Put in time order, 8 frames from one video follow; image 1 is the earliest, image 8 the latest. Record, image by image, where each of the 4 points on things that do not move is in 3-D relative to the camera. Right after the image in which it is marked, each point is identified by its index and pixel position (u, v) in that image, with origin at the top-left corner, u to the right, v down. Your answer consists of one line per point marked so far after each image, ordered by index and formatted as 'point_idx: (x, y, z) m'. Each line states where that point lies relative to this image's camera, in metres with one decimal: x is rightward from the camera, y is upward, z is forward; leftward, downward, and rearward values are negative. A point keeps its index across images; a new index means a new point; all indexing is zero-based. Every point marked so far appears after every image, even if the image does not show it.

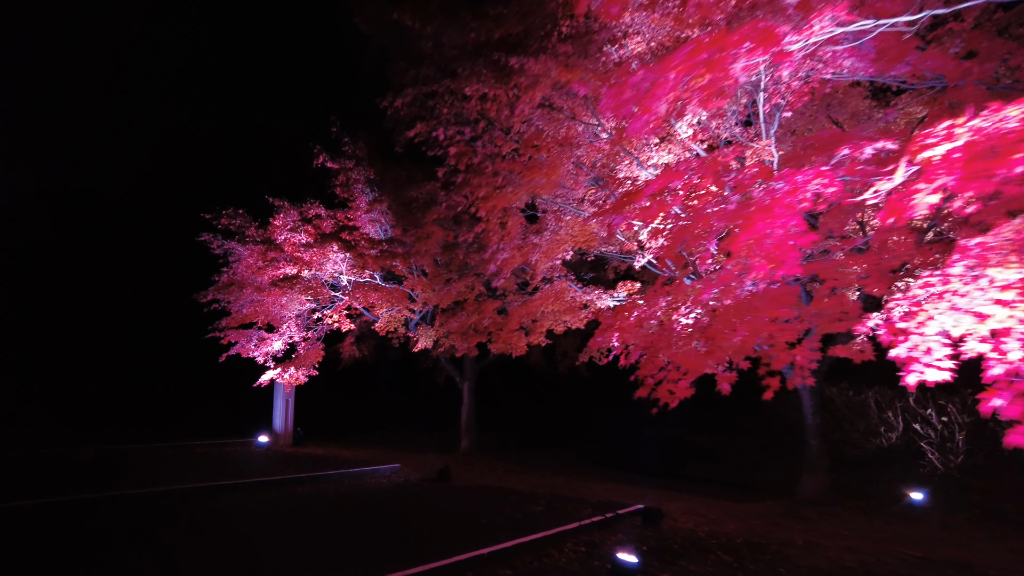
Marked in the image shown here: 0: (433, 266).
0: (-1.8, +0.5, +13.5) m
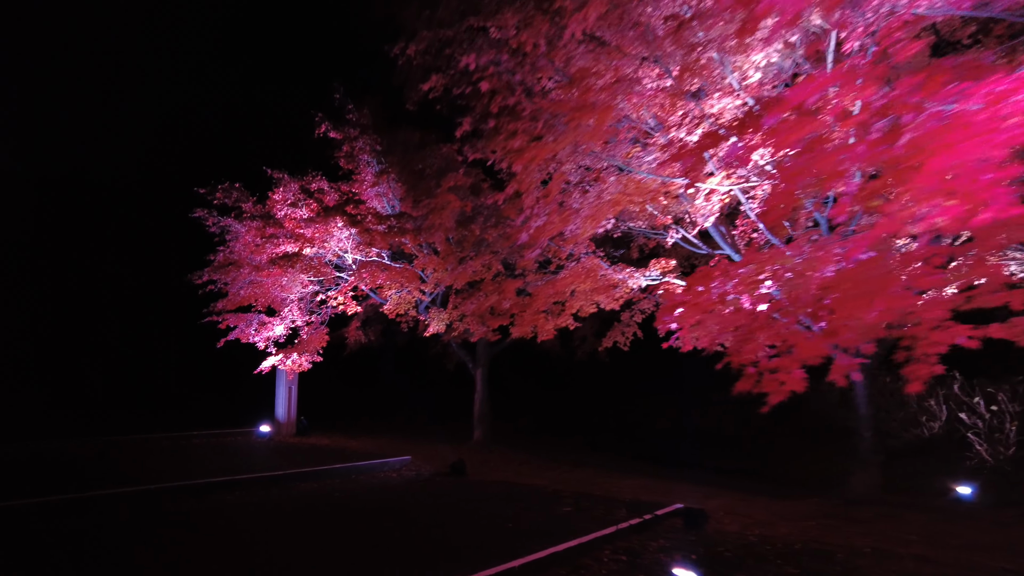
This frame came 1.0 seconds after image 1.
0: (-1.3, +0.9, +12.4) m
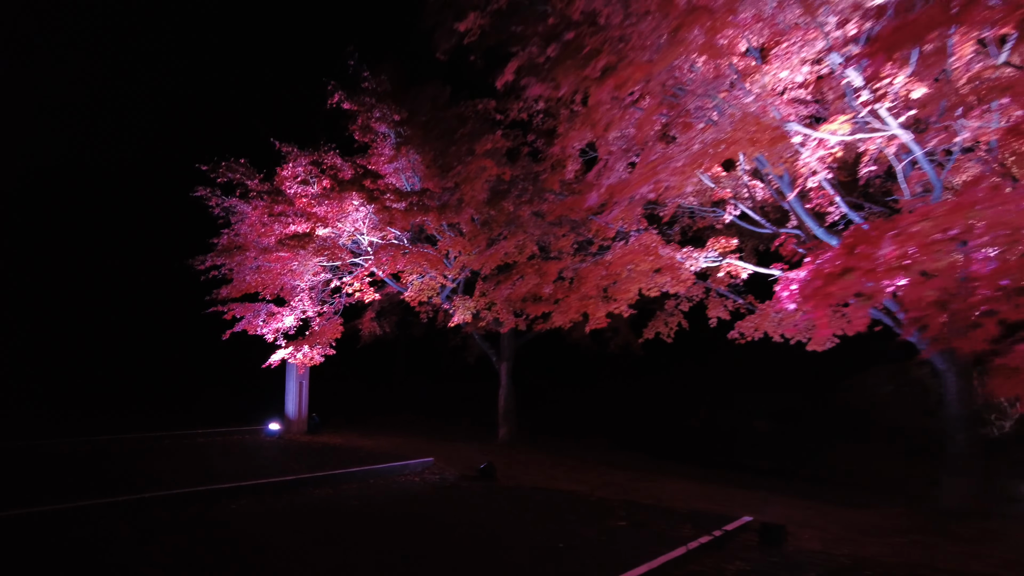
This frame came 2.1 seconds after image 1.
0: (-0.7, +1.2, +11.1) m
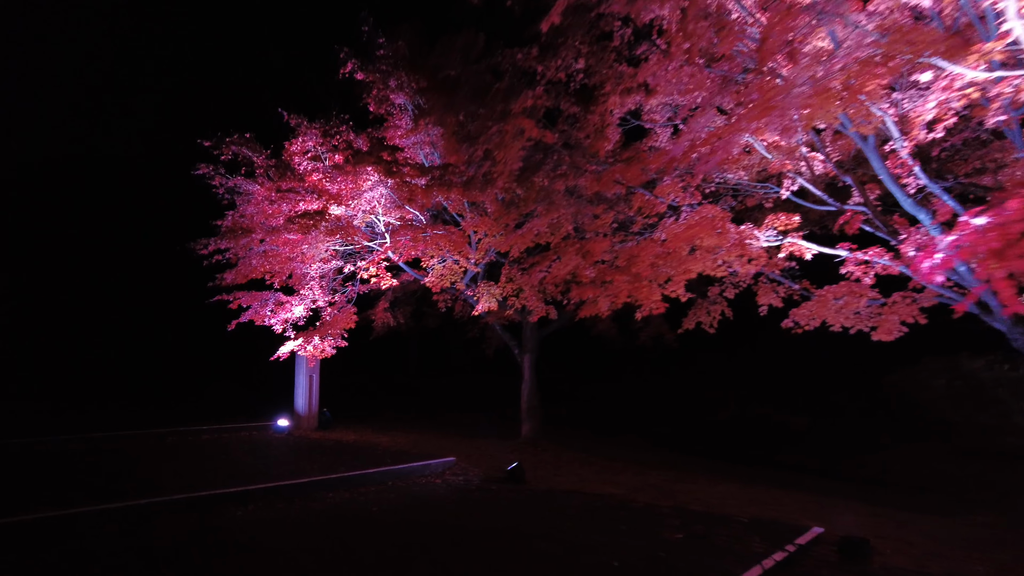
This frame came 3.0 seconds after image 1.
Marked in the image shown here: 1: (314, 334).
0: (-0.2, +1.4, +10.0) m
1: (-4.2, -1.0, +12.9) m
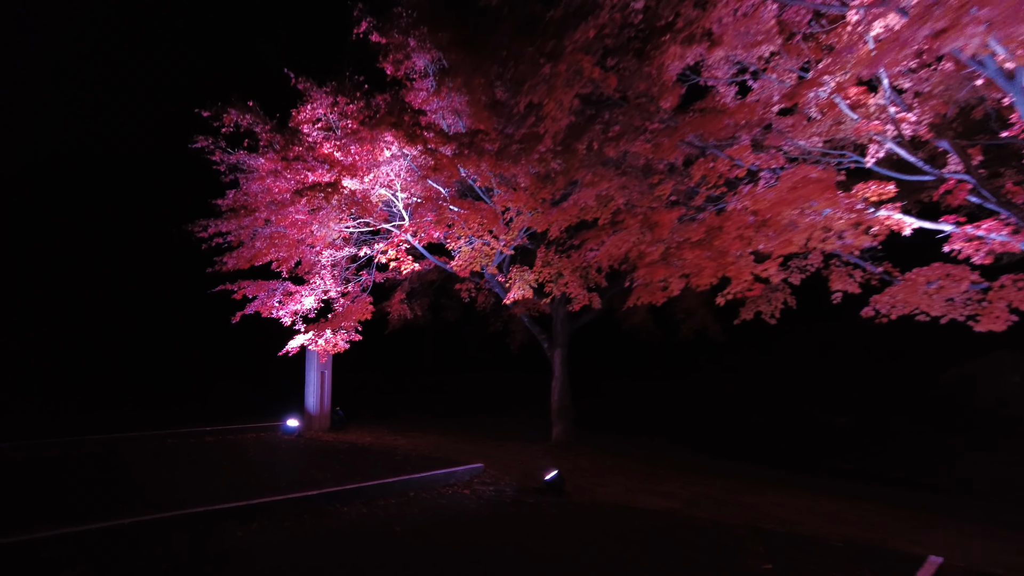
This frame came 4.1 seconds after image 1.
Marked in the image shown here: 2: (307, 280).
0: (+0.4, +1.7, +8.7) m
1: (-3.6, -0.8, +11.7) m
2: (-4.0, +0.2, +11.9) m
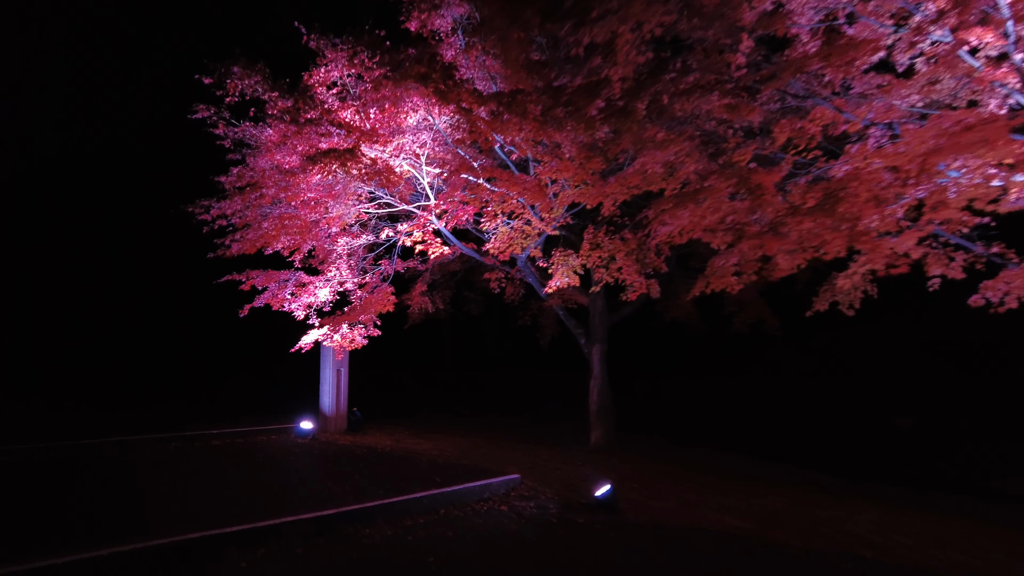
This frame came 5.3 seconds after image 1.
0: (+1.0, +1.9, +7.4) m
1: (-3.0, -0.6, +10.5) m
2: (-3.4, +0.4, +10.7) m
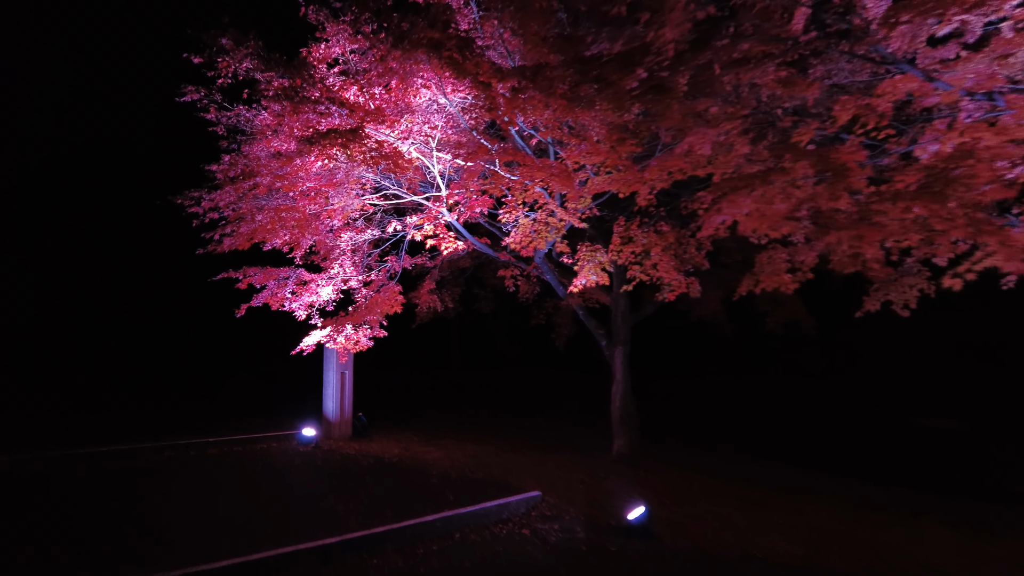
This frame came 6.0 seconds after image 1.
0: (+1.3, +1.9, +6.5) m
1: (-2.7, -0.5, +9.7) m
2: (-3.1, +0.4, +9.9) m
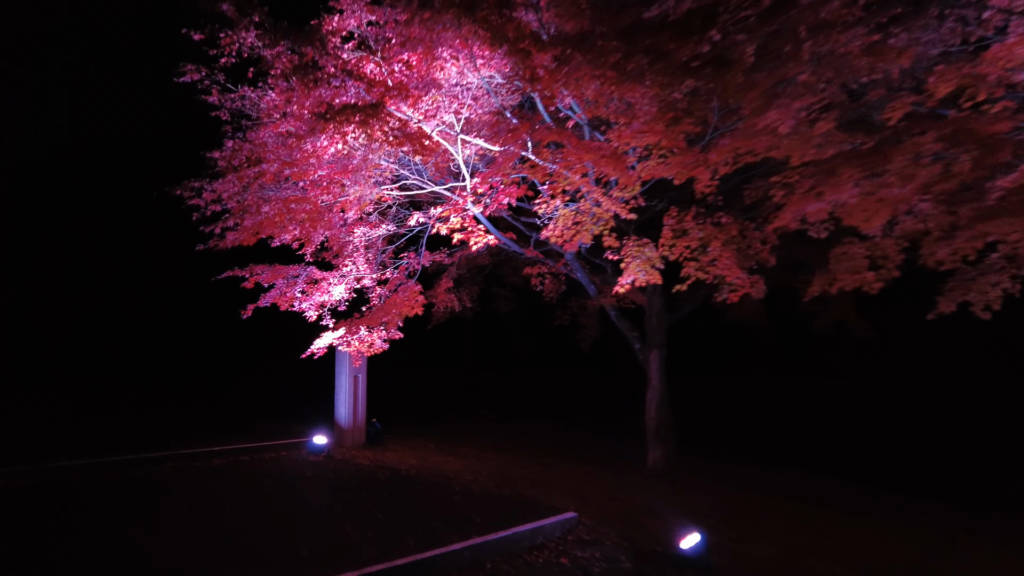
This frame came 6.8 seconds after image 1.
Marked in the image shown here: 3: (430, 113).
0: (+1.7, +1.9, +5.7) m
1: (-2.2, -0.5, +8.9) m
2: (-2.7, +0.4, +9.1) m
3: (-0.9, +1.8, +6.5) m
